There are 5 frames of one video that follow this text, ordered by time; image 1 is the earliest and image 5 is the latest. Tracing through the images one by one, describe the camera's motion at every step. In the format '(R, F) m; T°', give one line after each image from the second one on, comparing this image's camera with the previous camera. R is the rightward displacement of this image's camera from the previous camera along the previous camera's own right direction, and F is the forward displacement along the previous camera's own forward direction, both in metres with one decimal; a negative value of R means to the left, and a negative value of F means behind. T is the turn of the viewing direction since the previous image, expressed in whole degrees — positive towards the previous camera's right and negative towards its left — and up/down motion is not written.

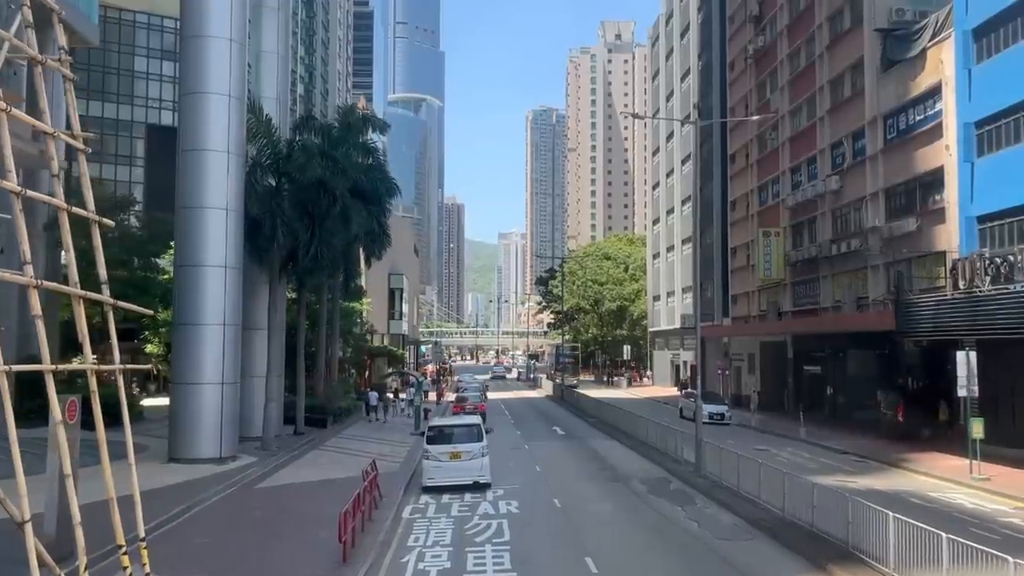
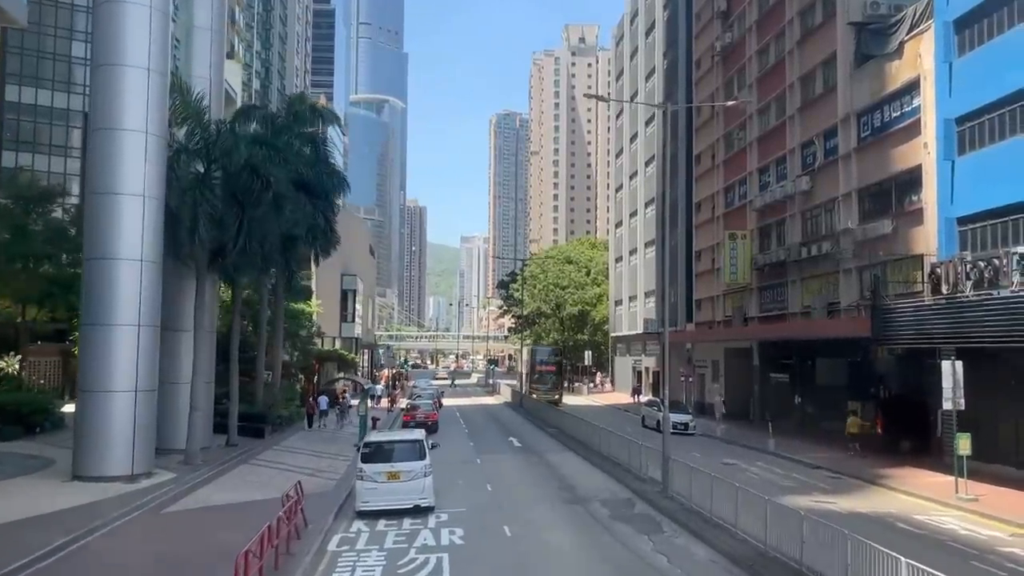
(+0.3, +2.4) m; +3°
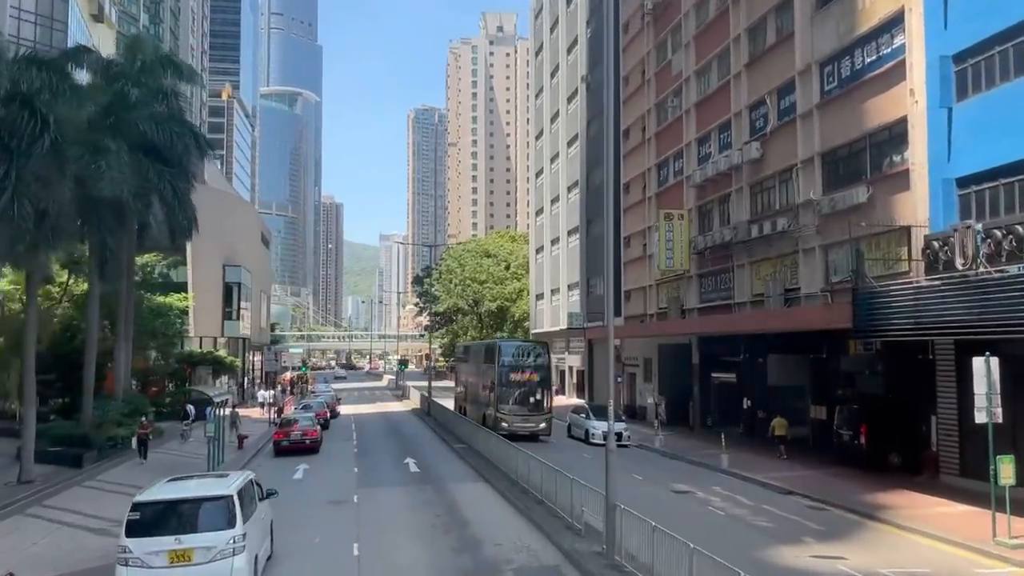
(+0.9, +6.9) m; +5°
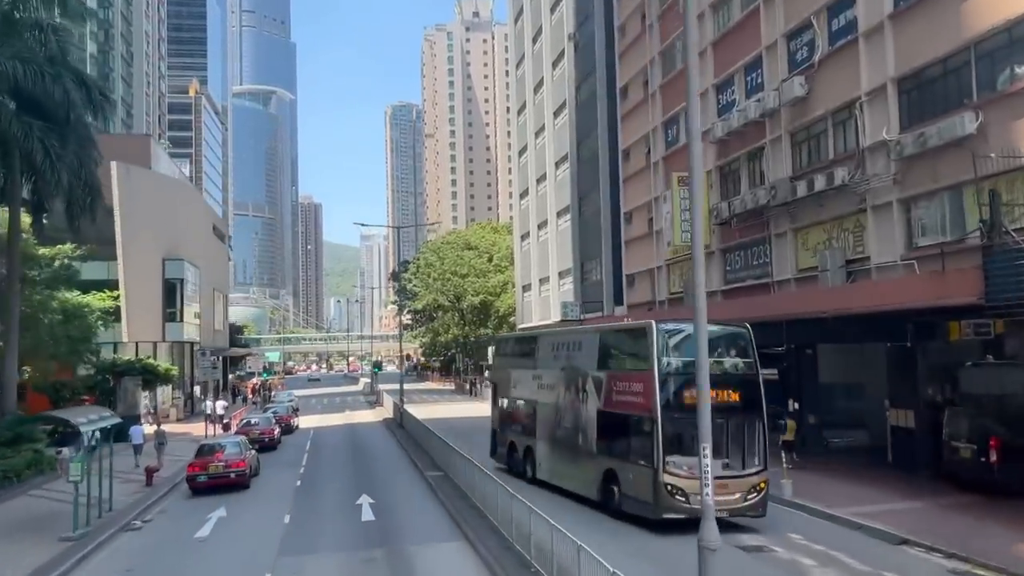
(0.0, +7.4) m; +1°
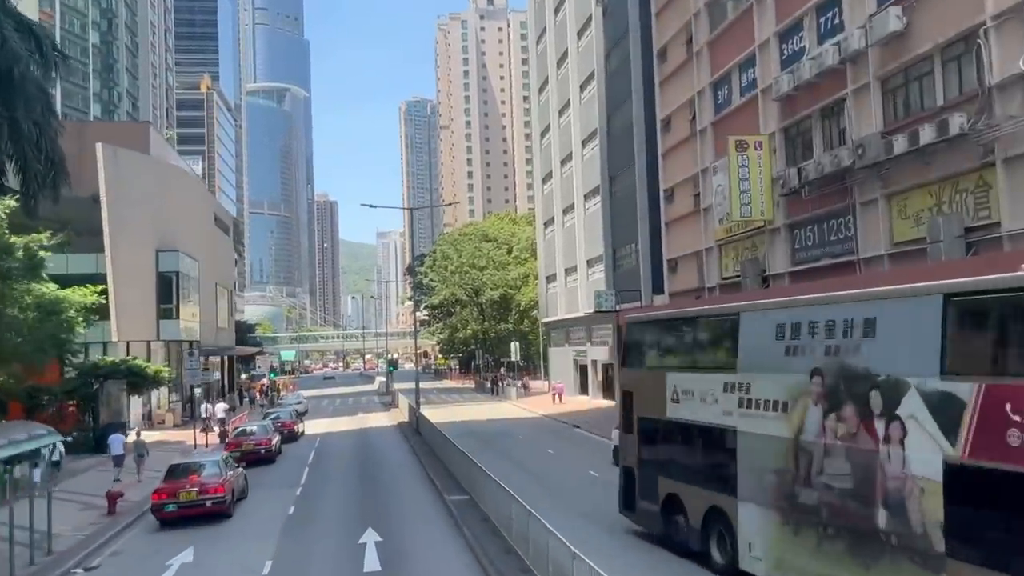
(-0.5, +4.7) m; -1°
